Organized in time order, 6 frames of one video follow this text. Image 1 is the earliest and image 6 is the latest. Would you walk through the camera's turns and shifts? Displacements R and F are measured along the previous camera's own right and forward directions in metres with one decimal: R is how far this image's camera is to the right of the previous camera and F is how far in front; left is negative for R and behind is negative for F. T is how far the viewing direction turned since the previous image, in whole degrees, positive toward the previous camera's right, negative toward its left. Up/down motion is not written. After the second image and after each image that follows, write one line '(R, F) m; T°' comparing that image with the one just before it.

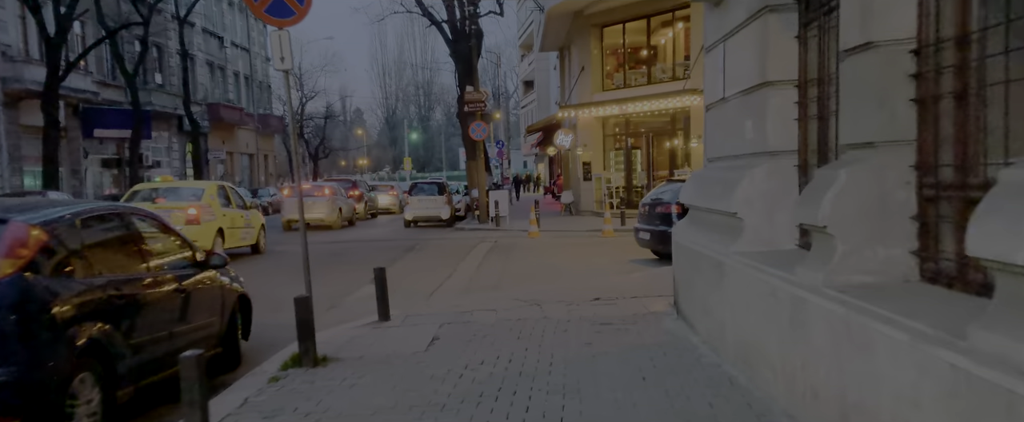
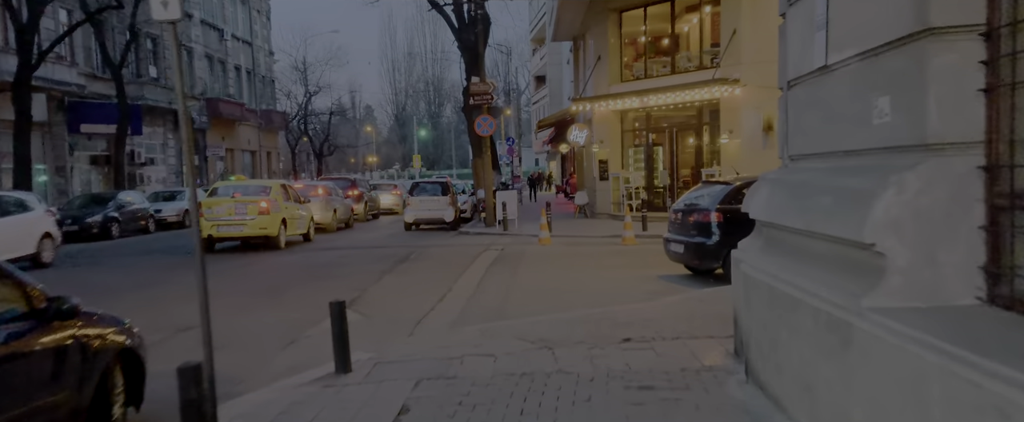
(+0.1, +2.1) m; -1°
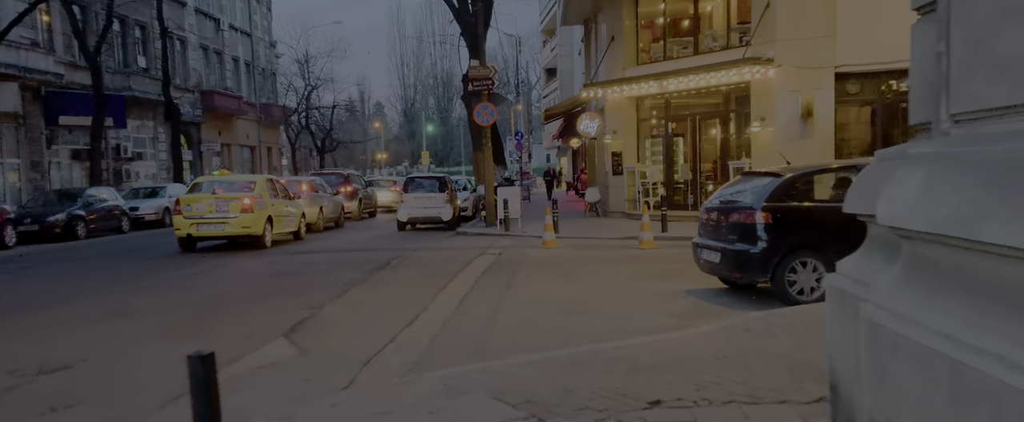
(+0.2, +2.2) m; -1°
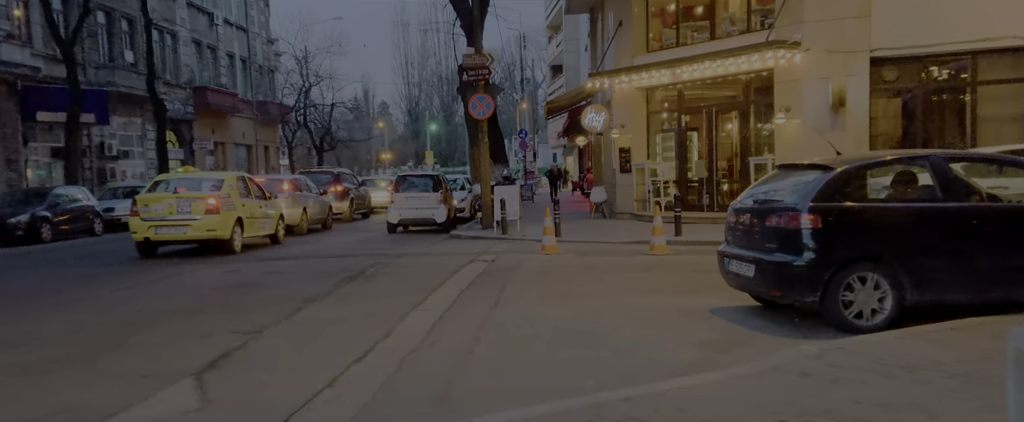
(+0.2, +1.7) m; -1°
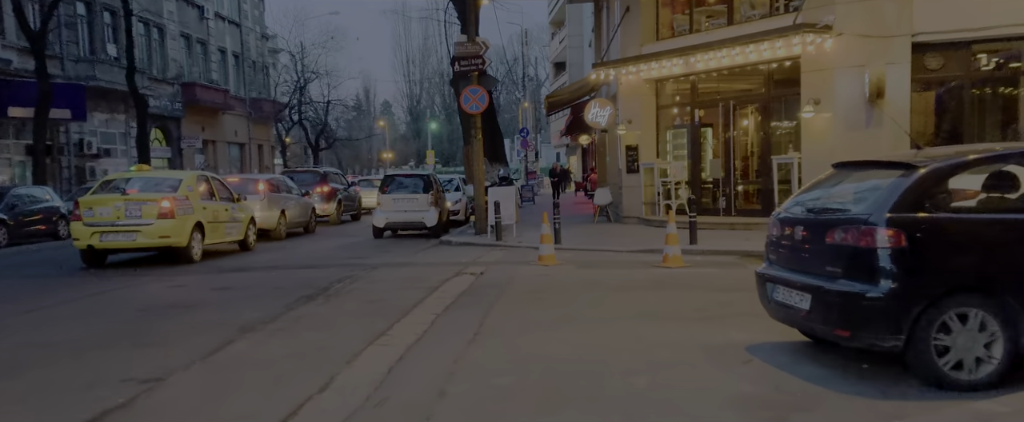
(+0.2, +1.7) m; 0°
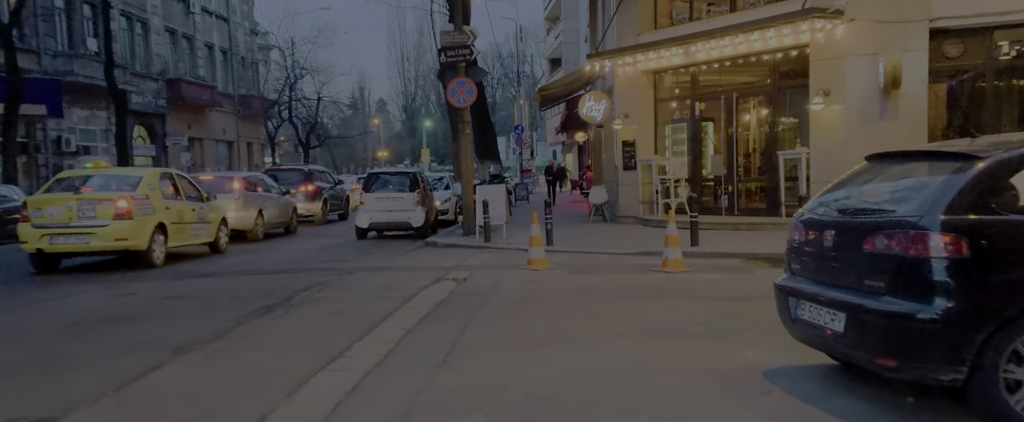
(+0.1, +1.0) m; 0°
